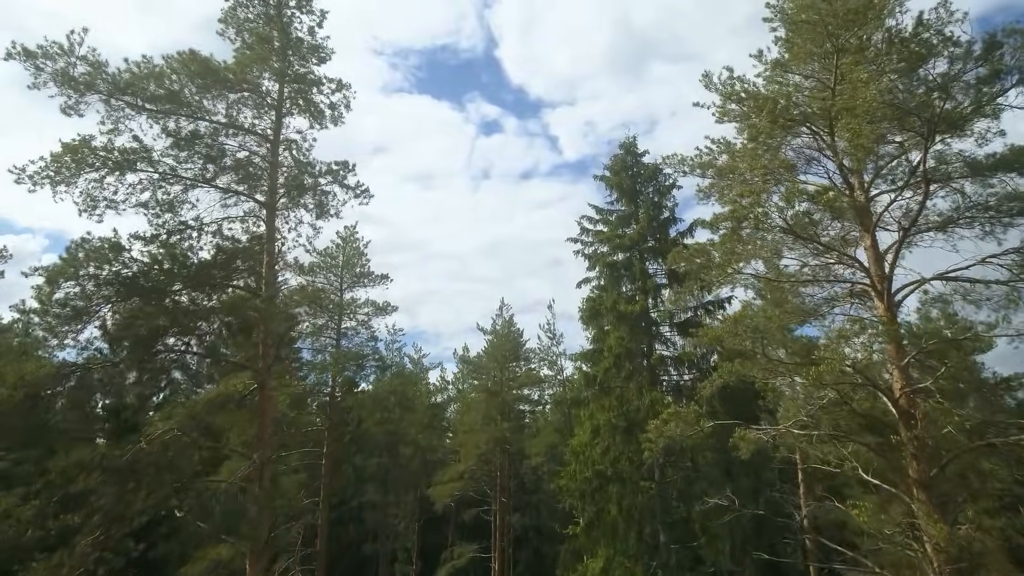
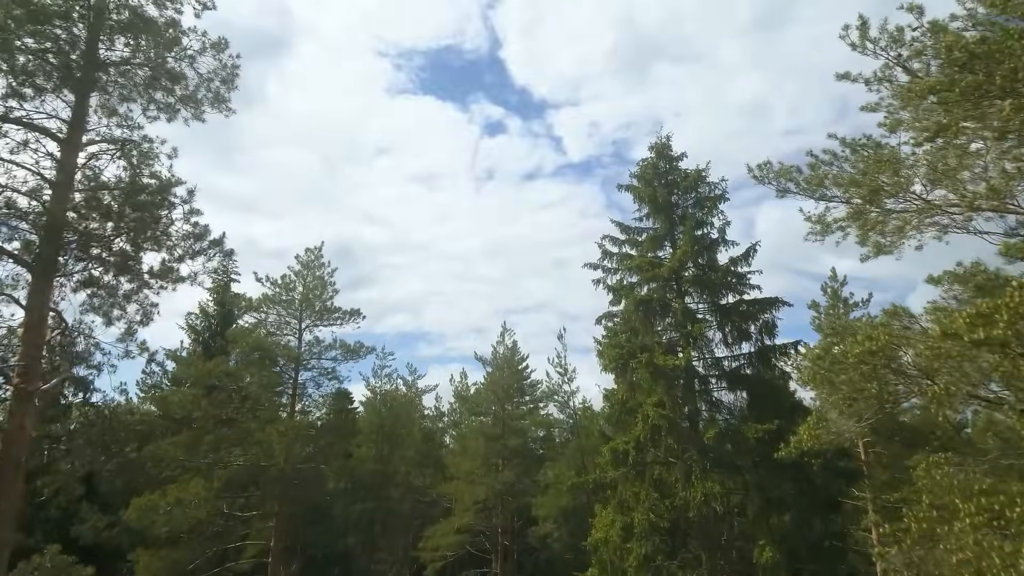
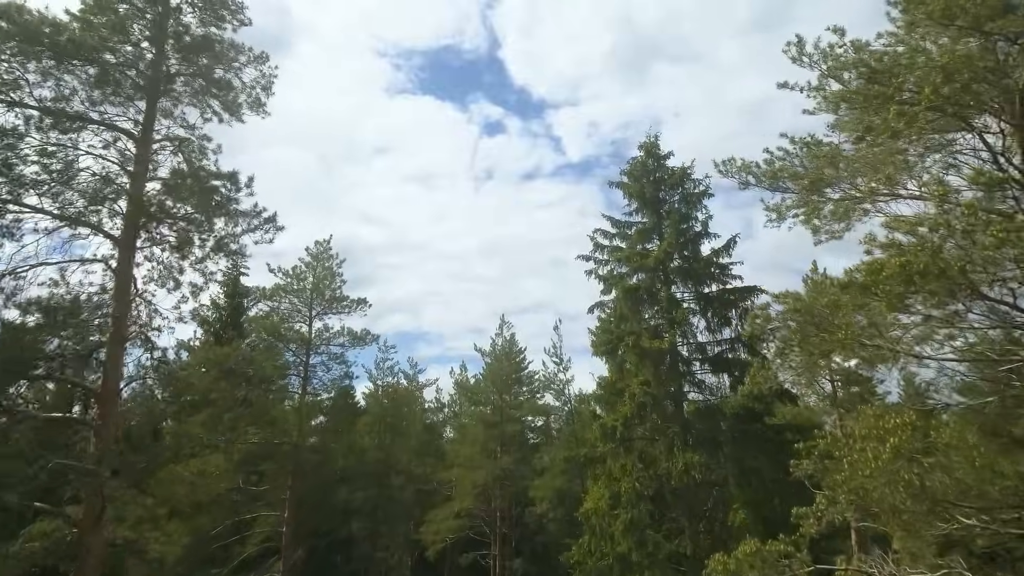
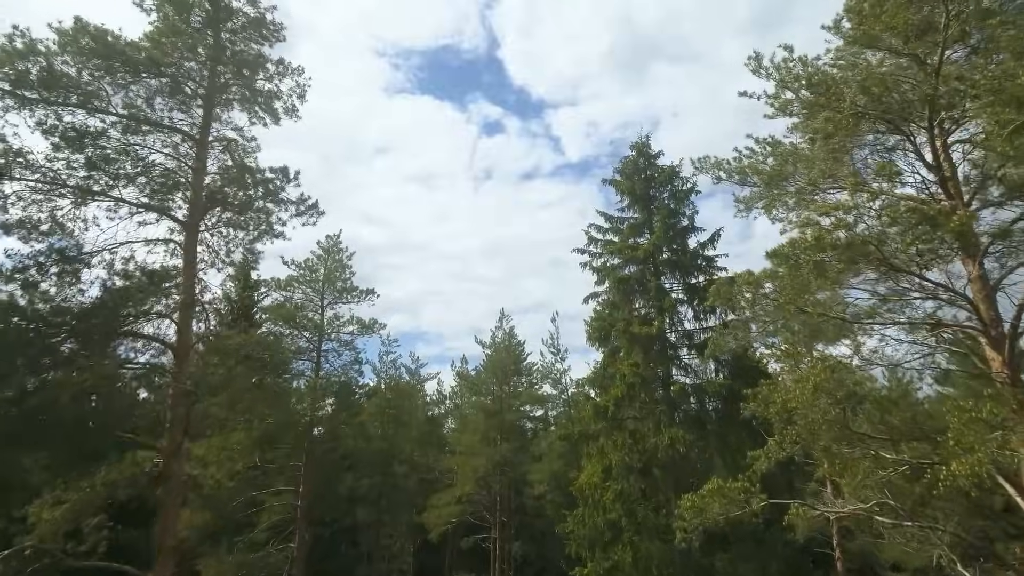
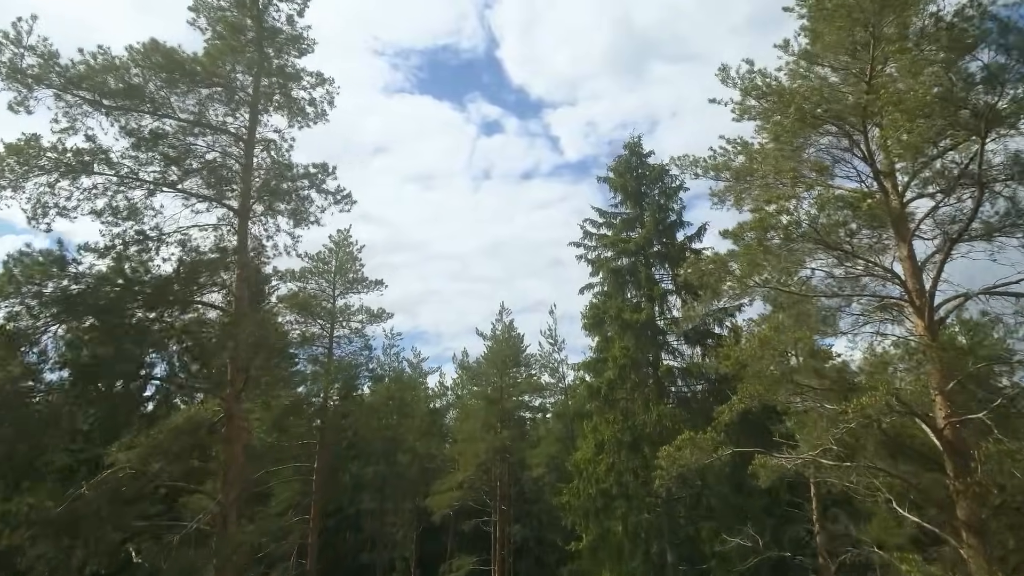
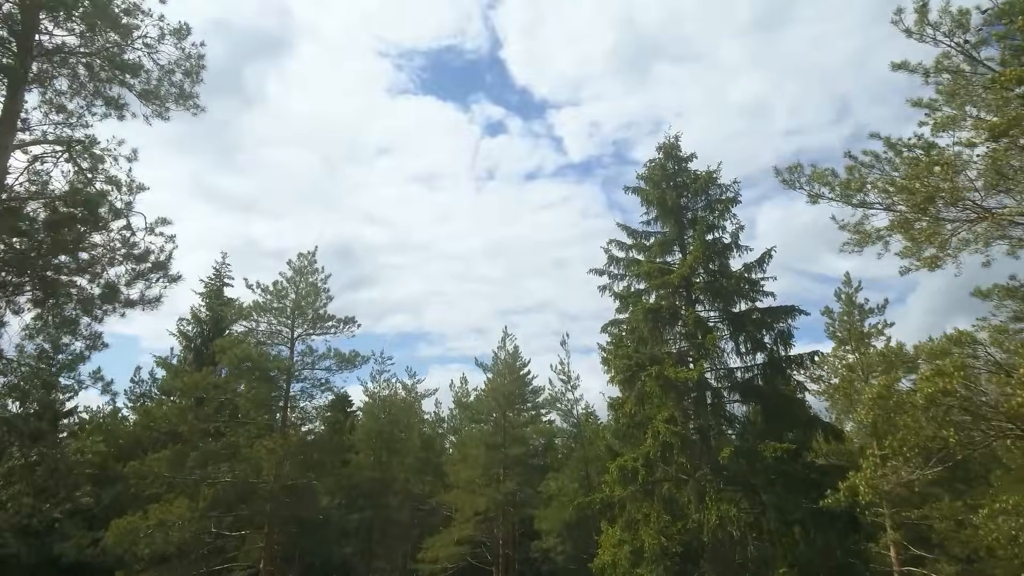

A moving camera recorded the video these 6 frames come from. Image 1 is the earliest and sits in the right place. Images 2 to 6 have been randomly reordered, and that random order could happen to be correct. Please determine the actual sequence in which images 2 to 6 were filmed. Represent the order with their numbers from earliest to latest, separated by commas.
5, 4, 3, 2, 6
